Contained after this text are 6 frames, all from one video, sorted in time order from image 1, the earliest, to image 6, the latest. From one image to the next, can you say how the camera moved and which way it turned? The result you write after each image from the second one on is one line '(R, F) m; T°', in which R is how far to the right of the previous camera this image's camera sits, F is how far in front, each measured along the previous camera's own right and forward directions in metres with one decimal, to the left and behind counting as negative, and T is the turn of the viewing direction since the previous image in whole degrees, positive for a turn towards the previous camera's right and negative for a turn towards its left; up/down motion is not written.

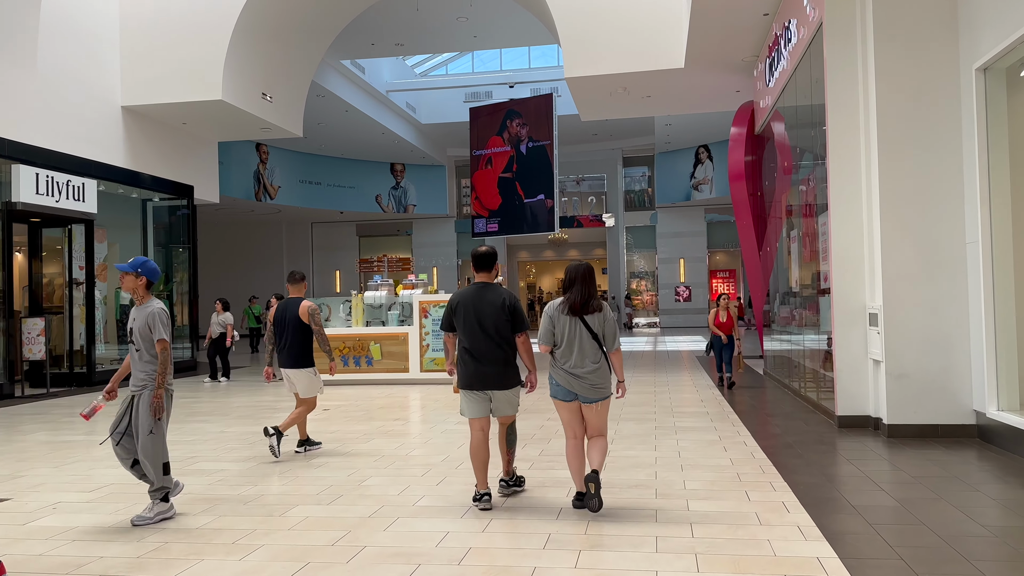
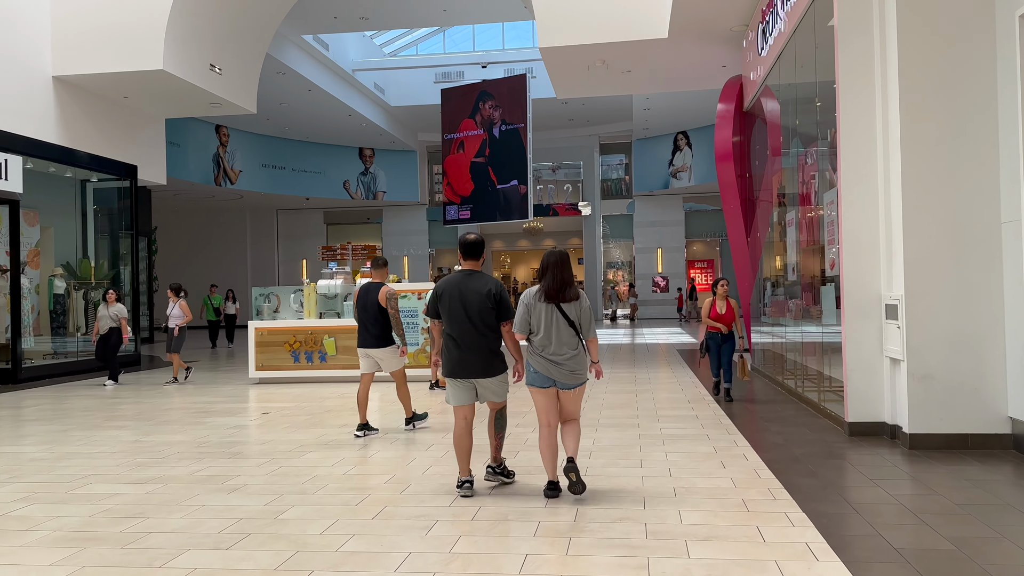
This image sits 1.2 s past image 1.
(+0.1, +0.9) m; +2°
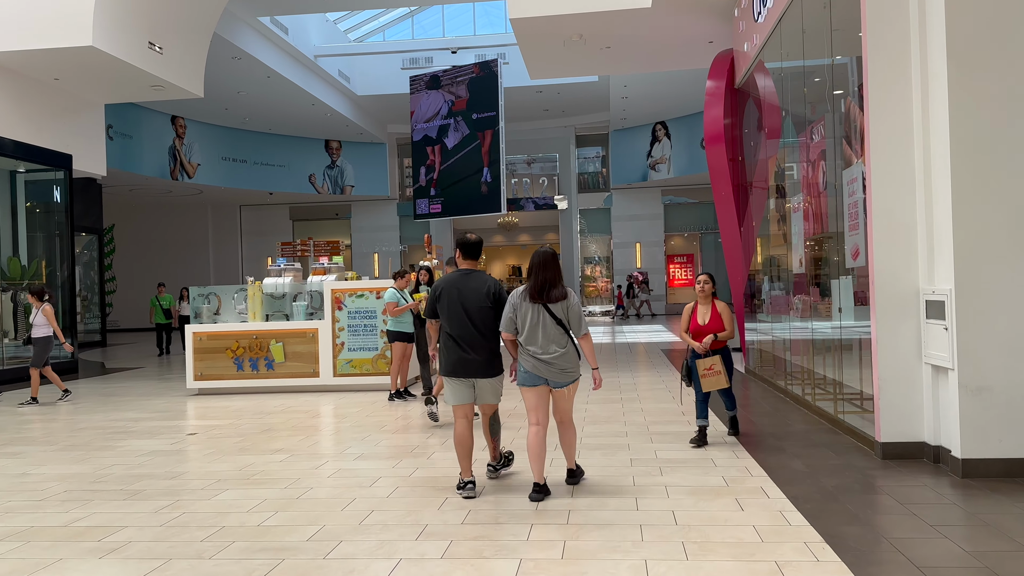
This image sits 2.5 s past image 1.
(+0.1, +0.9) m; +2°
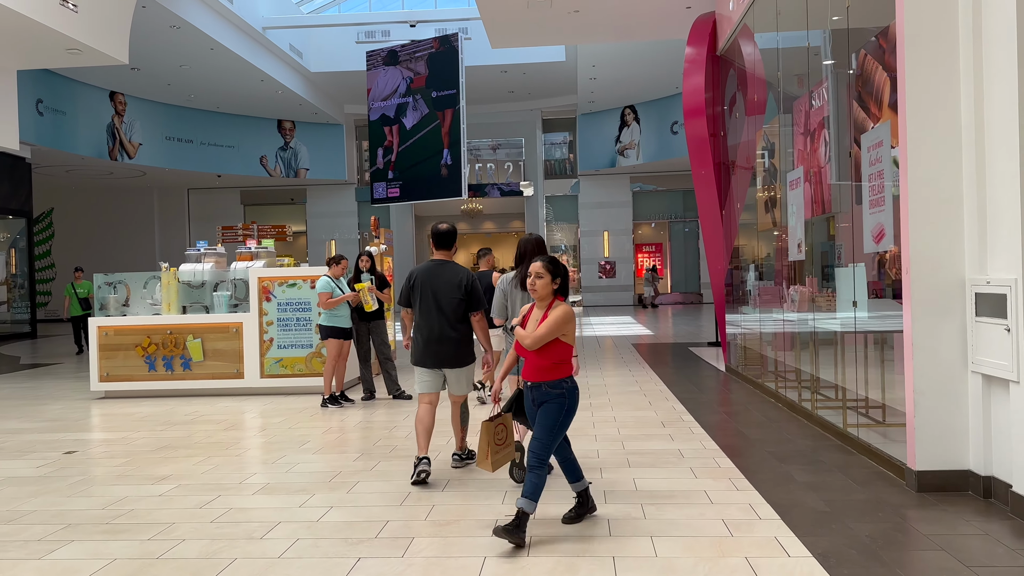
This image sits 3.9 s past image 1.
(+0.1, +1.0) m; +3°
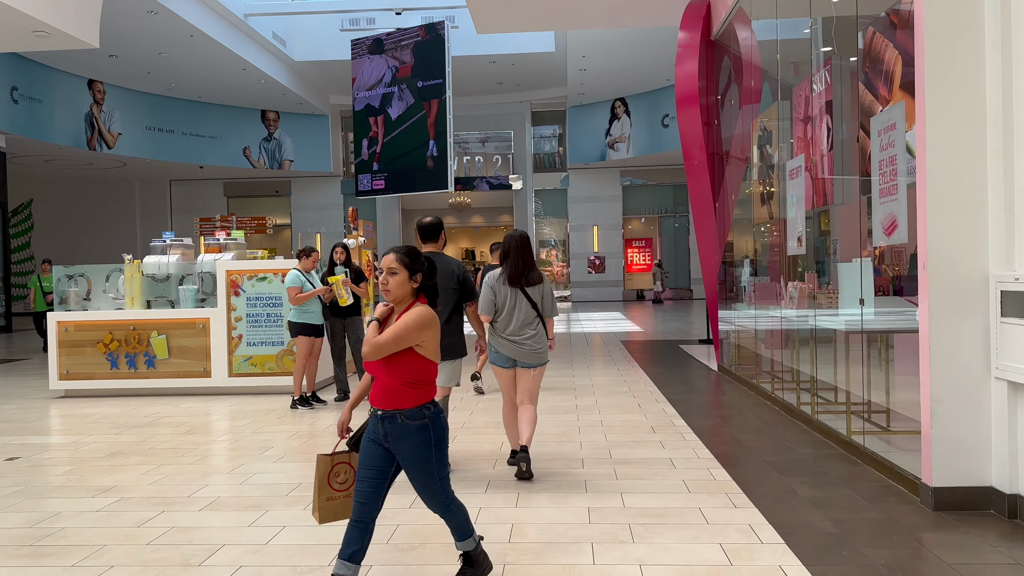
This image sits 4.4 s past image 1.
(+0.1, +0.4) m; +1°
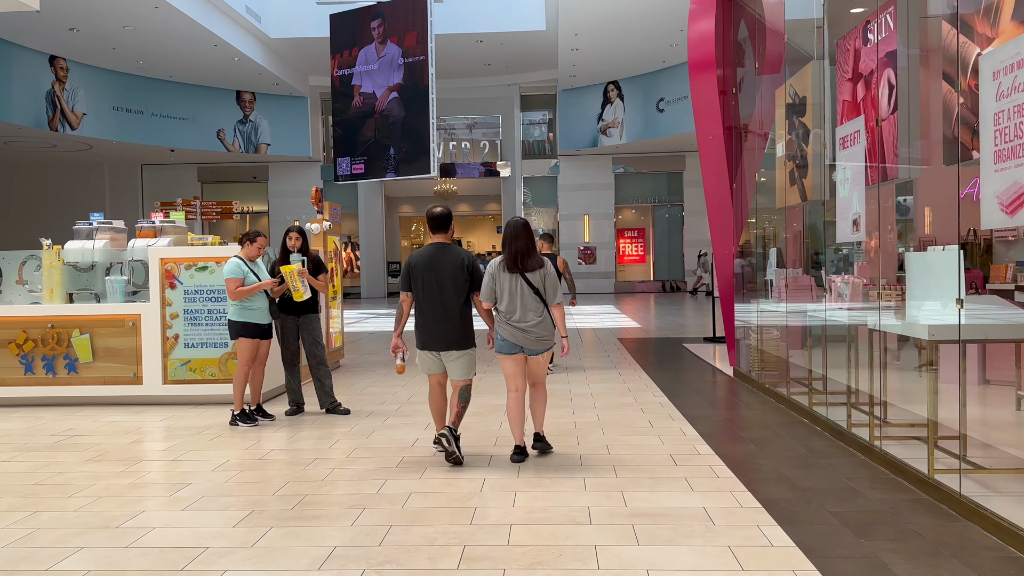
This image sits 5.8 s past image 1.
(0.0, +1.0) m; +1°
